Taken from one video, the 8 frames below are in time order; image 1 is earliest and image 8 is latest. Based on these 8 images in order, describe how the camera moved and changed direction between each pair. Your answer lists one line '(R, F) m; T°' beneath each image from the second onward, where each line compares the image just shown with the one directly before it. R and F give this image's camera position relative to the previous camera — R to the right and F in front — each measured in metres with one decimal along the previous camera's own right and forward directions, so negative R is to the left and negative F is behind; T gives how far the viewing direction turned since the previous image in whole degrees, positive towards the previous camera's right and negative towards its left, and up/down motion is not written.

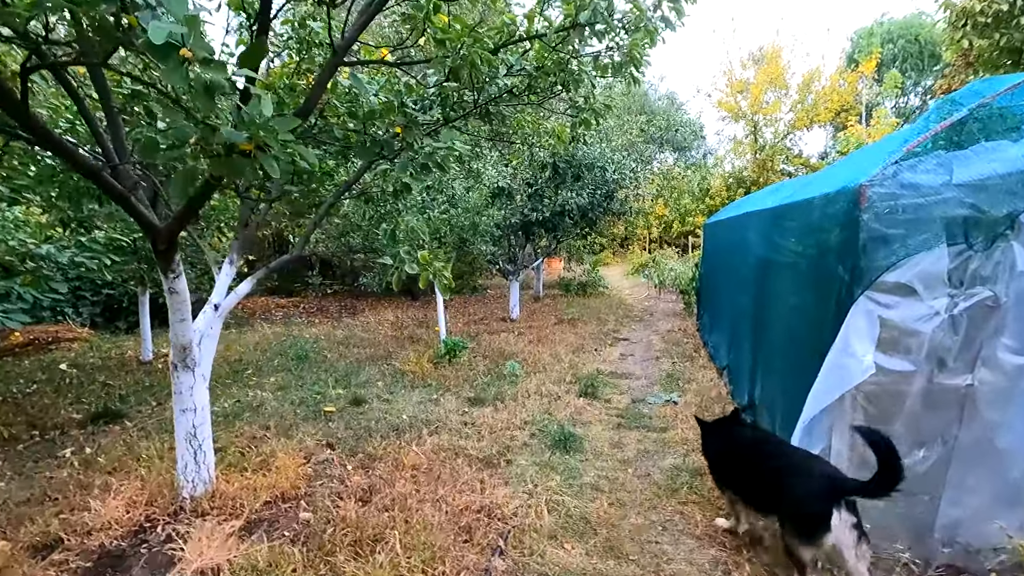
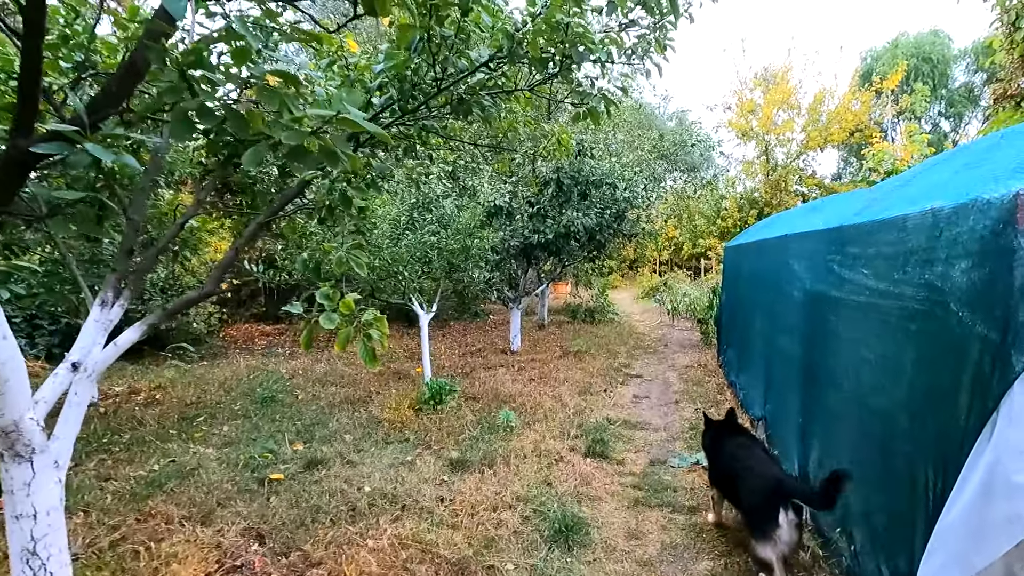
(+0.1, +0.7) m; -1°
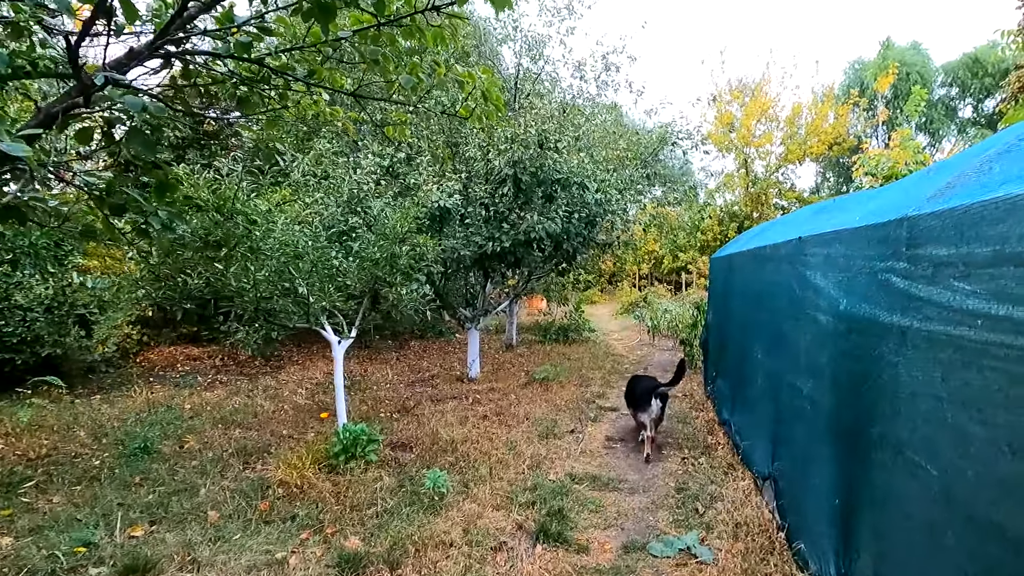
(+0.3, +1.0) m; +2°
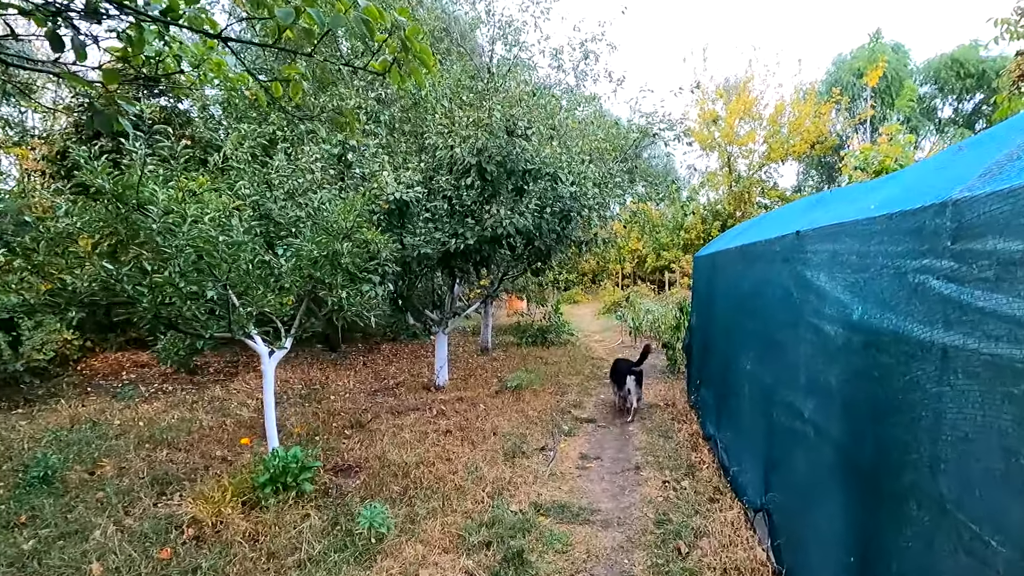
(+0.2, +0.5) m; +2°
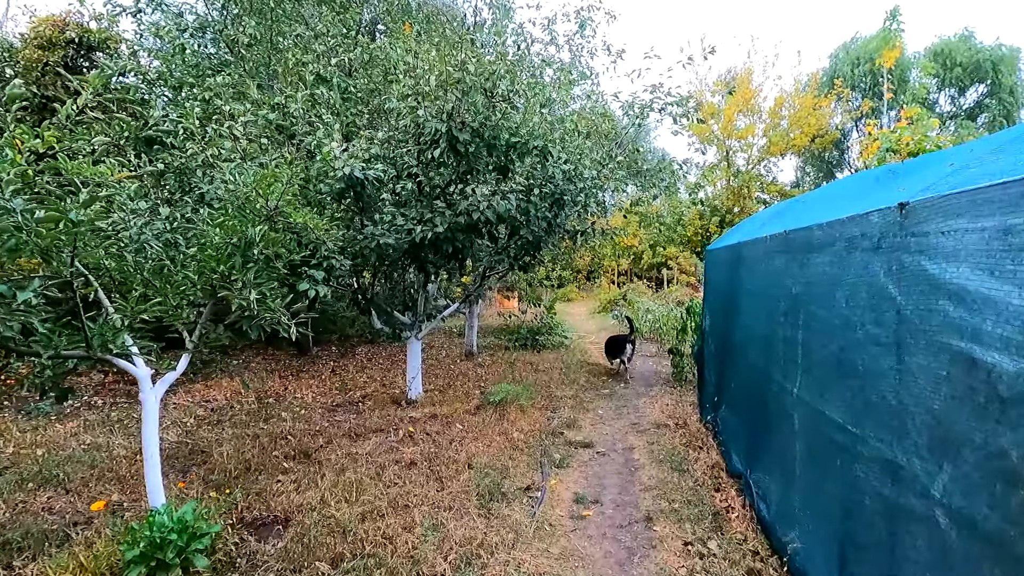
(+0.1, +0.9) m; +1°
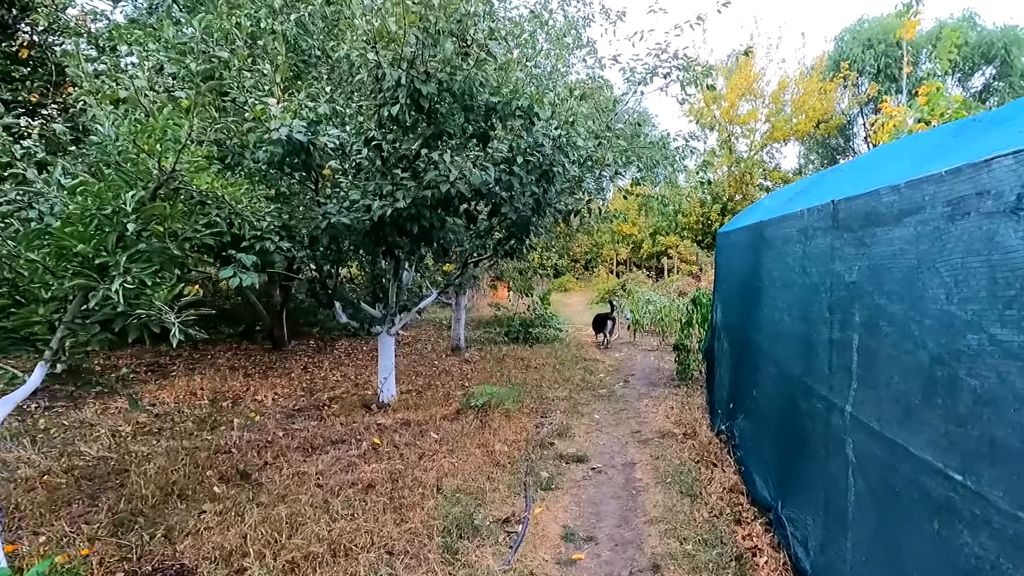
(+0.1, +0.6) m; 0°
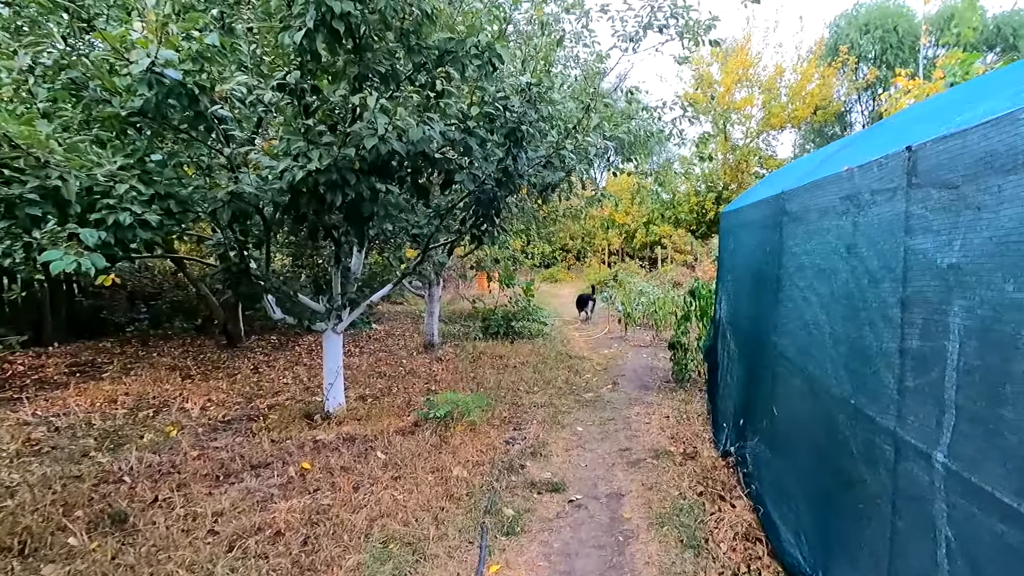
(+0.2, +0.7) m; +1°
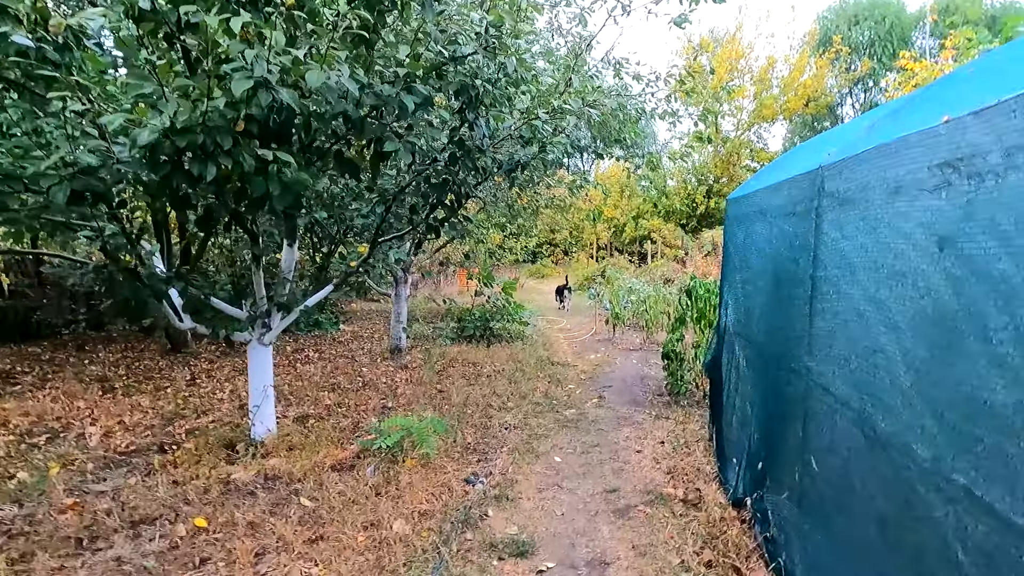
(+0.2, +0.7) m; +1°
